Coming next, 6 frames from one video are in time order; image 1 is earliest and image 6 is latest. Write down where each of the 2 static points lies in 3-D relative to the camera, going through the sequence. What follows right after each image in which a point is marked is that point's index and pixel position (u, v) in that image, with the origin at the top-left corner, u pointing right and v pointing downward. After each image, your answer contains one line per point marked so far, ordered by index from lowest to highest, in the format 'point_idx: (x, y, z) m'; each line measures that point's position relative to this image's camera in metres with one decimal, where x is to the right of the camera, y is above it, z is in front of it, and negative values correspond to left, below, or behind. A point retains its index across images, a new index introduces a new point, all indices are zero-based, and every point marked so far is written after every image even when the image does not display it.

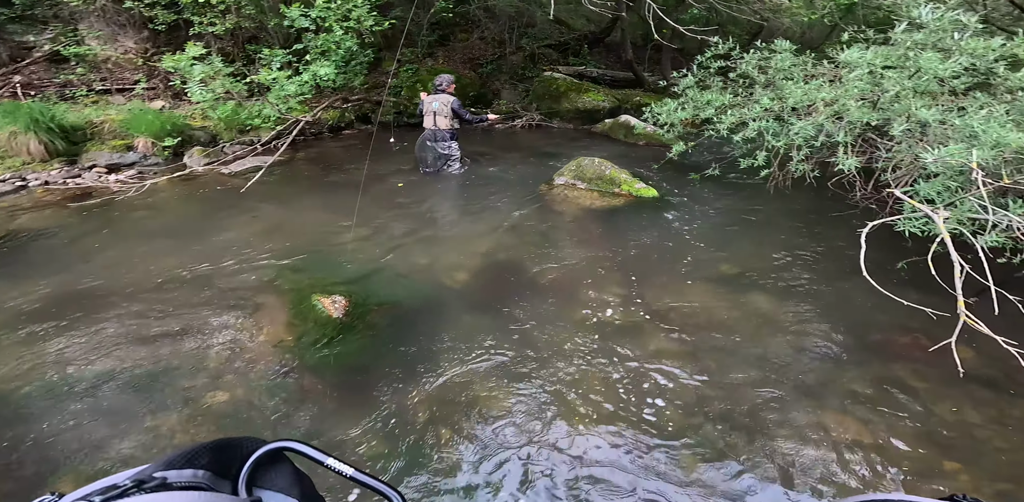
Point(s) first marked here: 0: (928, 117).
0: (+3.5, +1.1, +3.9) m
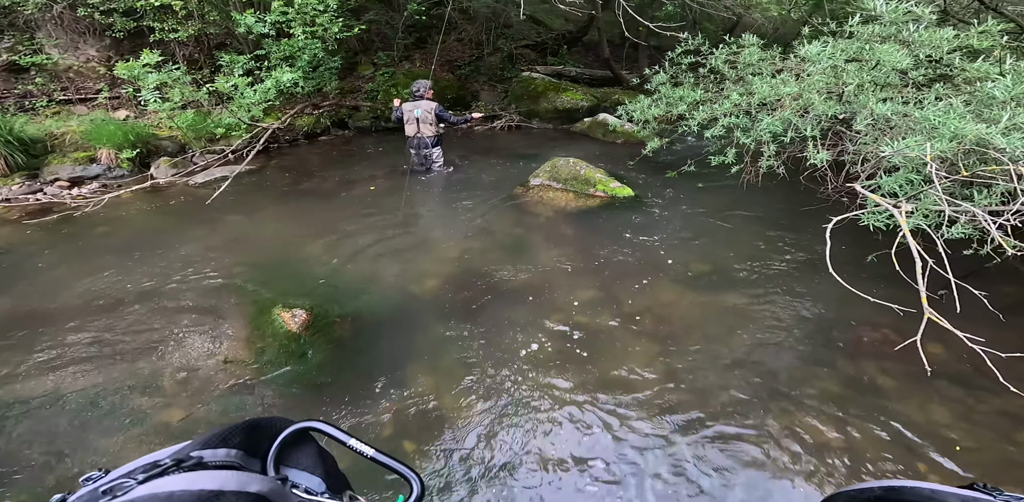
0: (+3.2, +1.2, +3.9) m
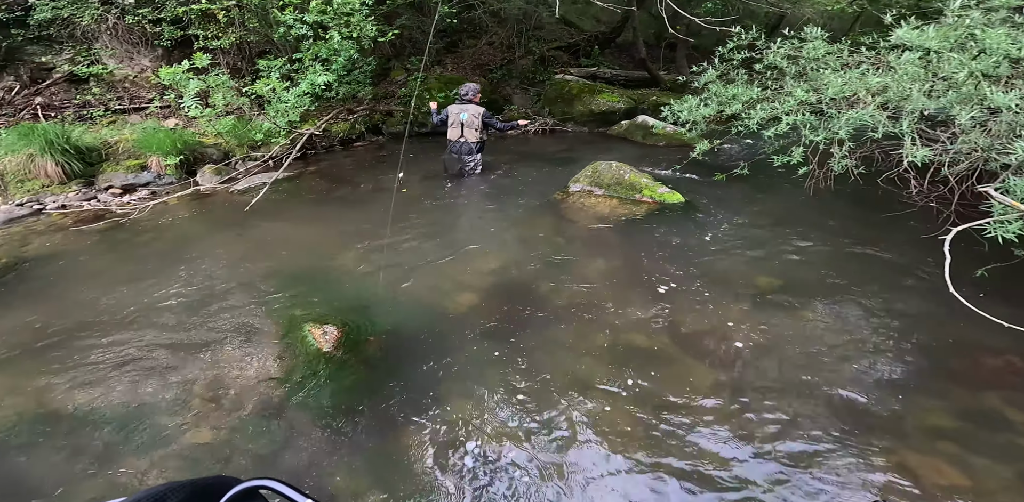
0: (+3.6, +1.1, +3.4) m
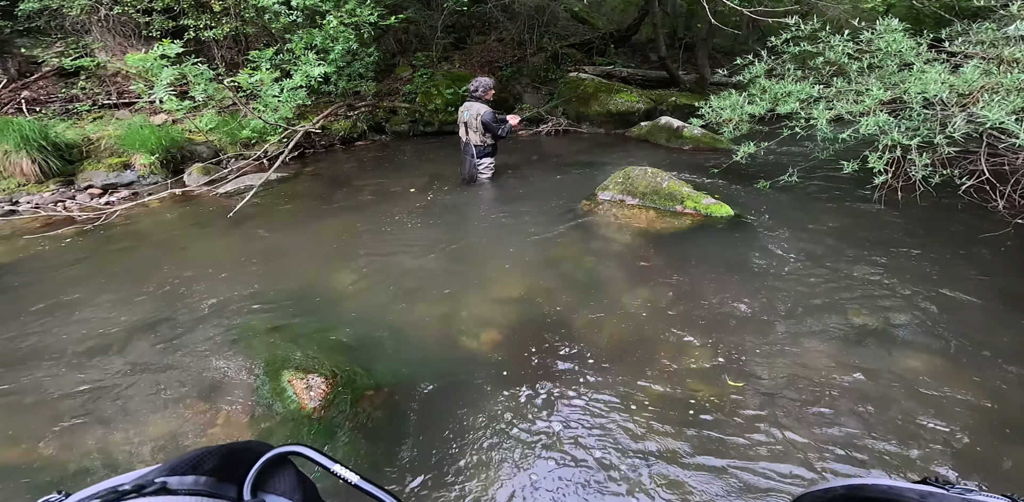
0: (+3.8, +0.8, +2.6) m
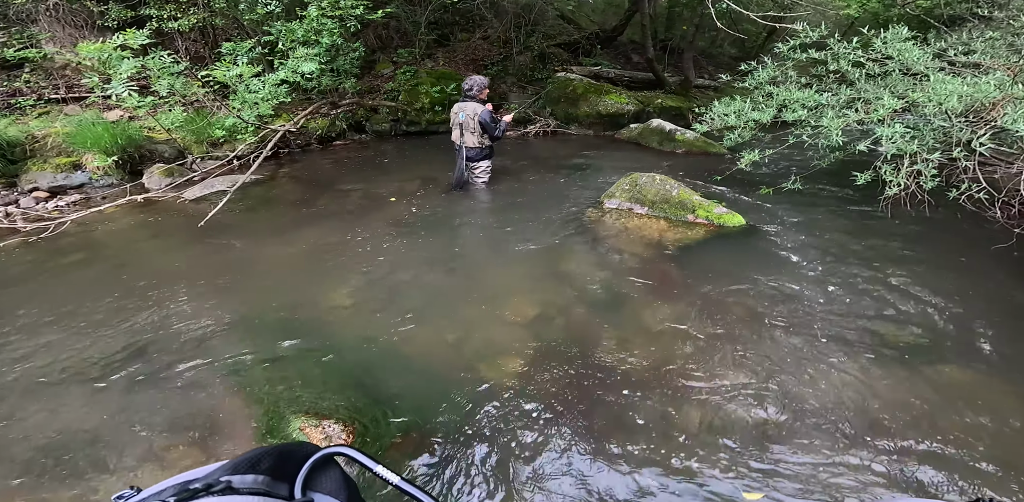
0: (+4.0, +0.7, +2.4) m
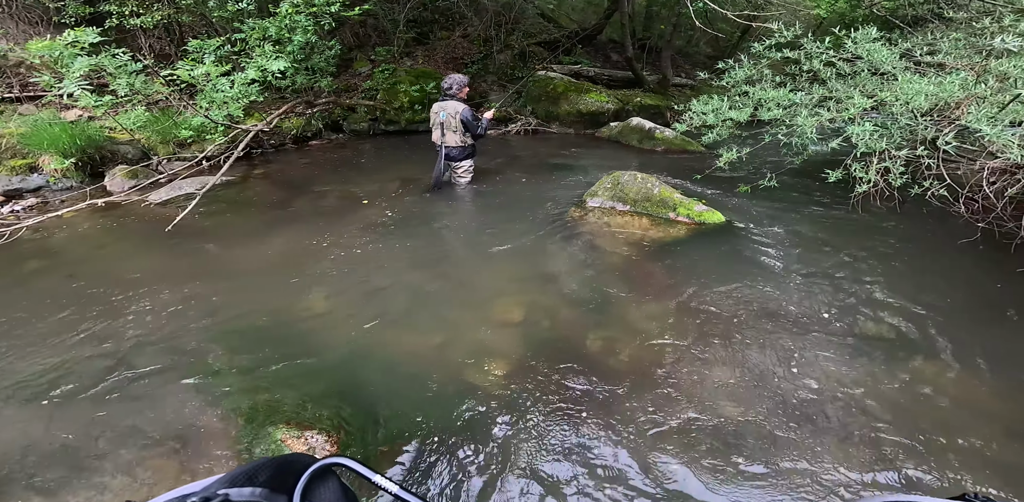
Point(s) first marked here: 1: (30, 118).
0: (+3.9, +0.8, +2.6) m
1: (-7.6, +2.1, +7.4) m
